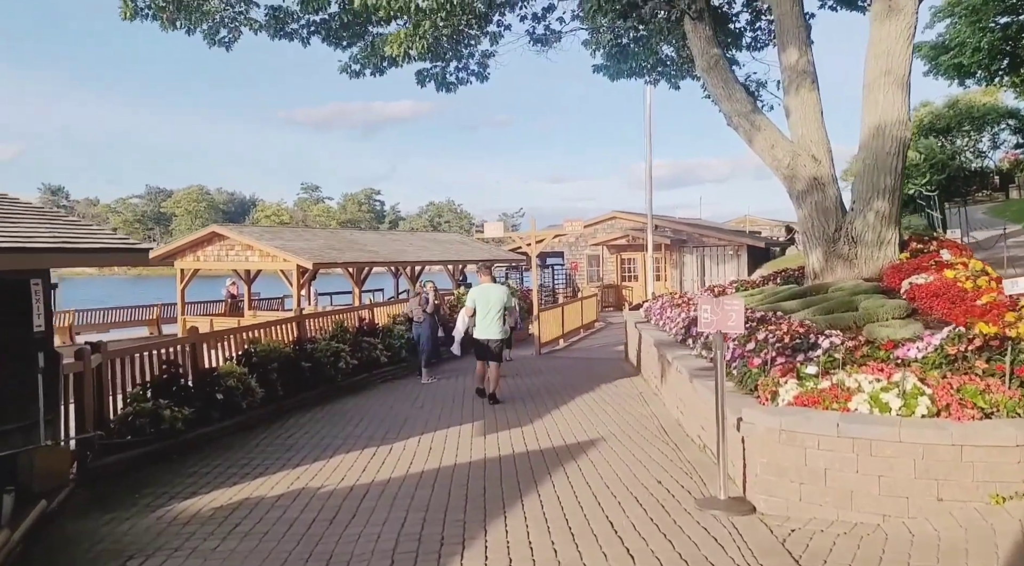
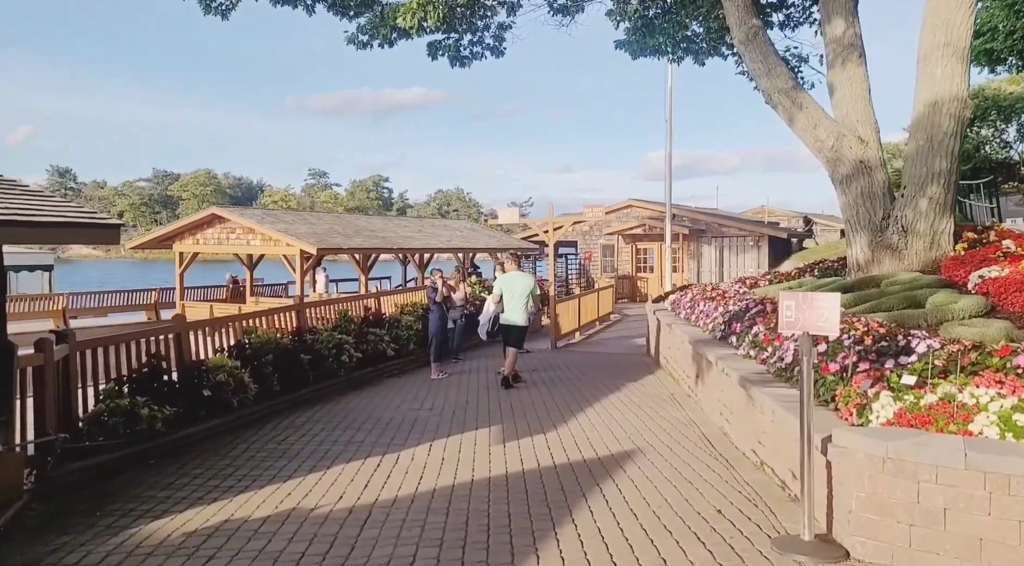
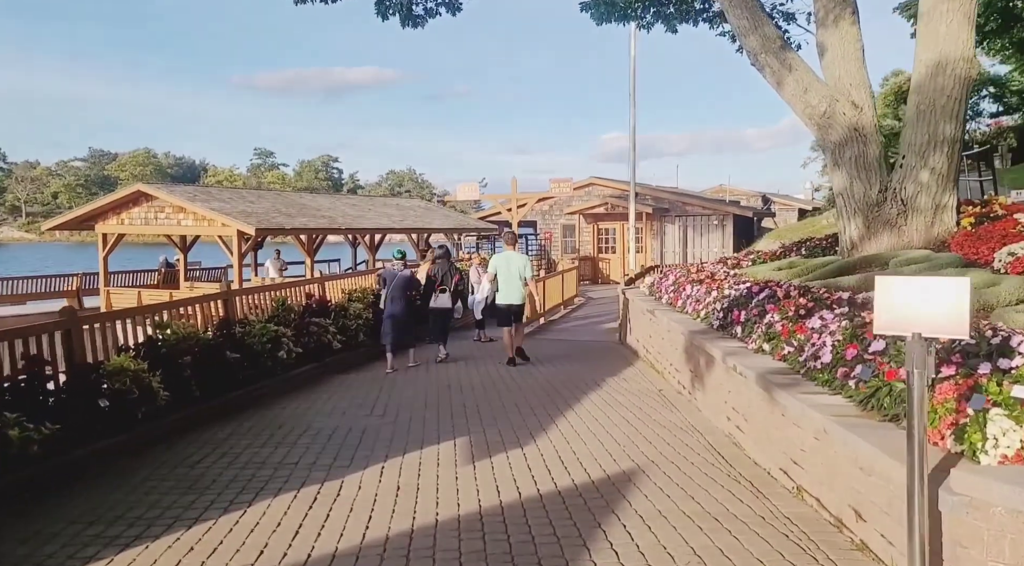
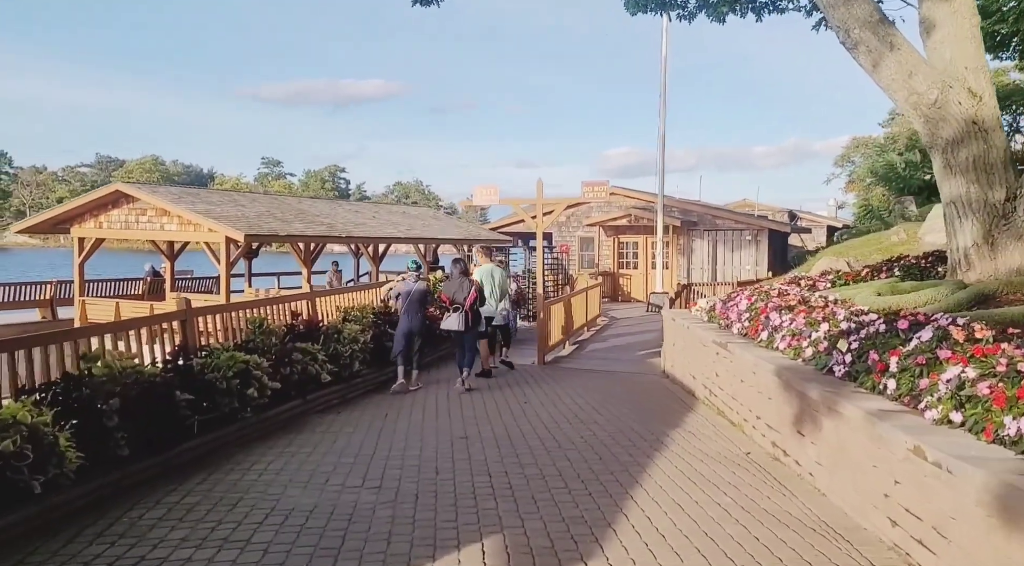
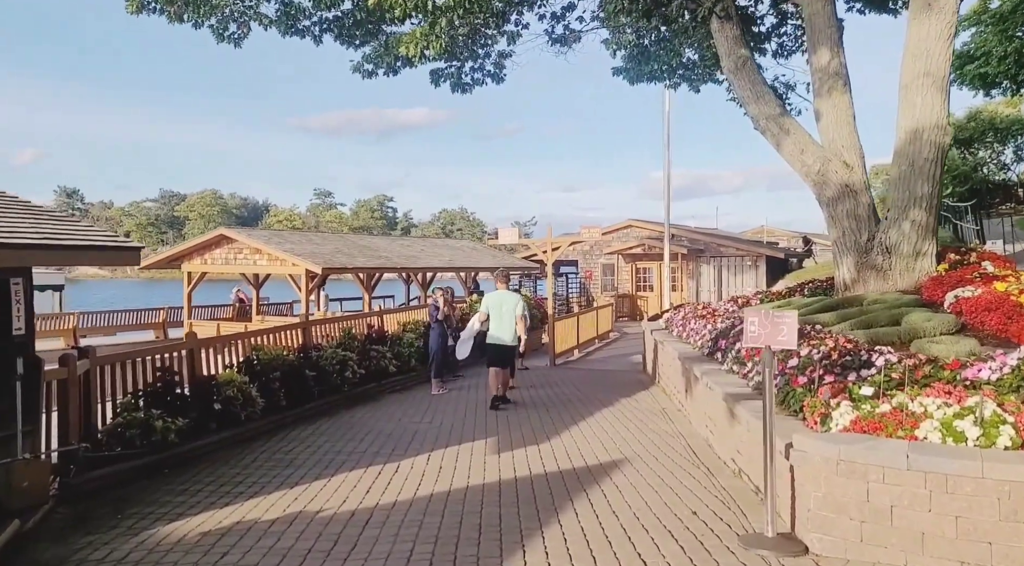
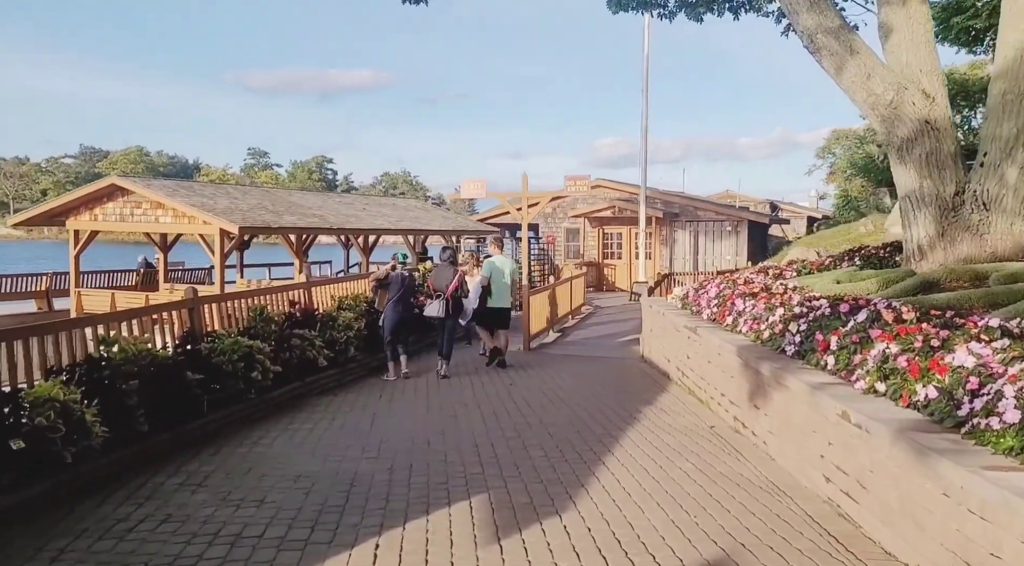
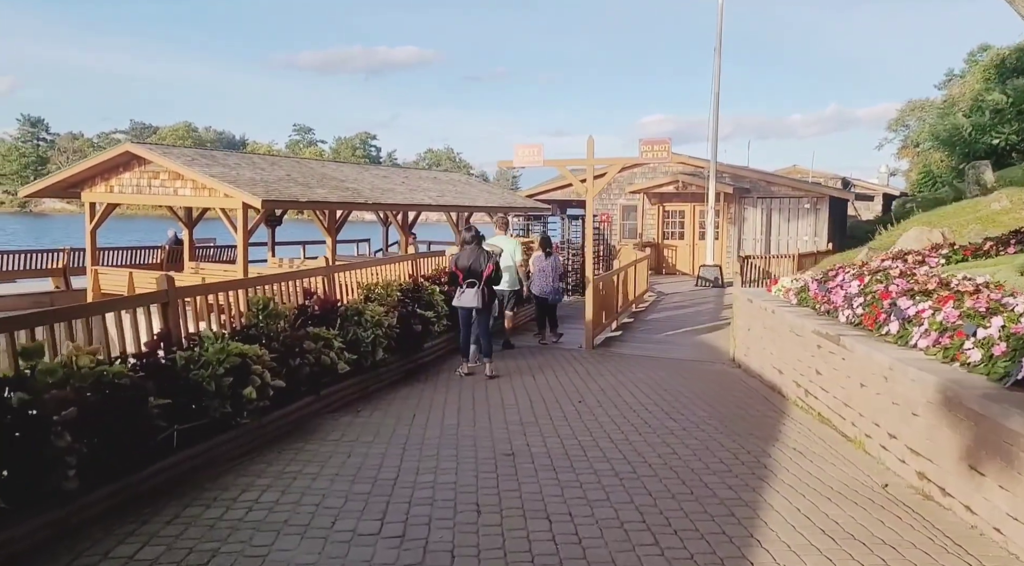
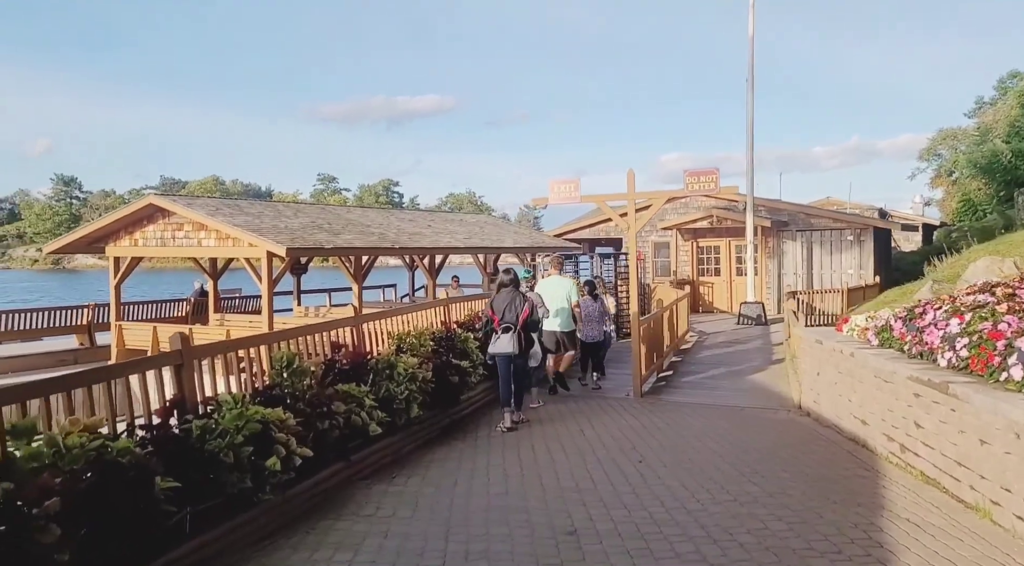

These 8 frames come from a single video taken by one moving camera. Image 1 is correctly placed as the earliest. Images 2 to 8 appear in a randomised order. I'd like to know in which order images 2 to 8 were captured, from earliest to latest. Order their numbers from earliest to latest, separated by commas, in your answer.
5, 2, 3, 6, 4, 7, 8
